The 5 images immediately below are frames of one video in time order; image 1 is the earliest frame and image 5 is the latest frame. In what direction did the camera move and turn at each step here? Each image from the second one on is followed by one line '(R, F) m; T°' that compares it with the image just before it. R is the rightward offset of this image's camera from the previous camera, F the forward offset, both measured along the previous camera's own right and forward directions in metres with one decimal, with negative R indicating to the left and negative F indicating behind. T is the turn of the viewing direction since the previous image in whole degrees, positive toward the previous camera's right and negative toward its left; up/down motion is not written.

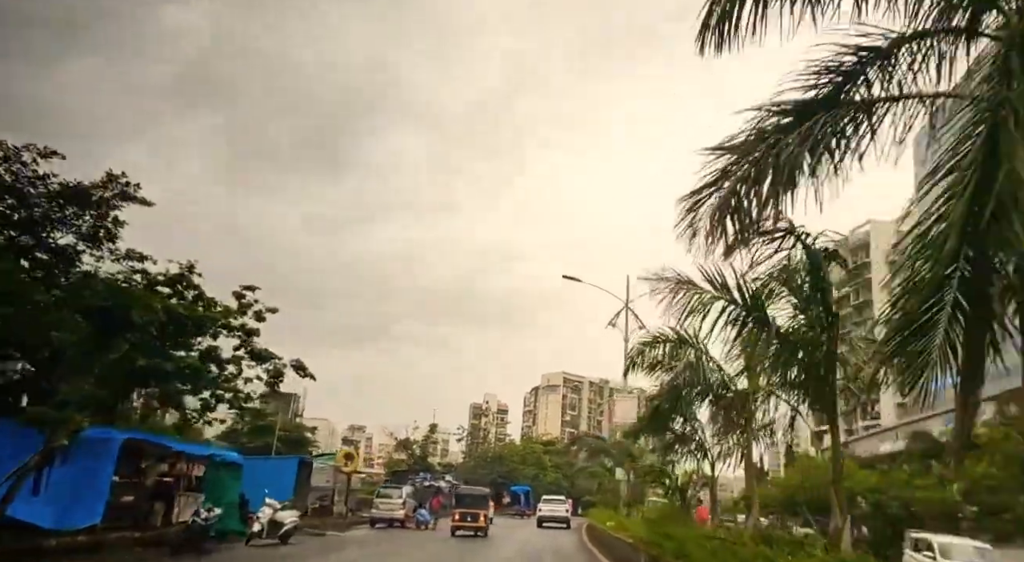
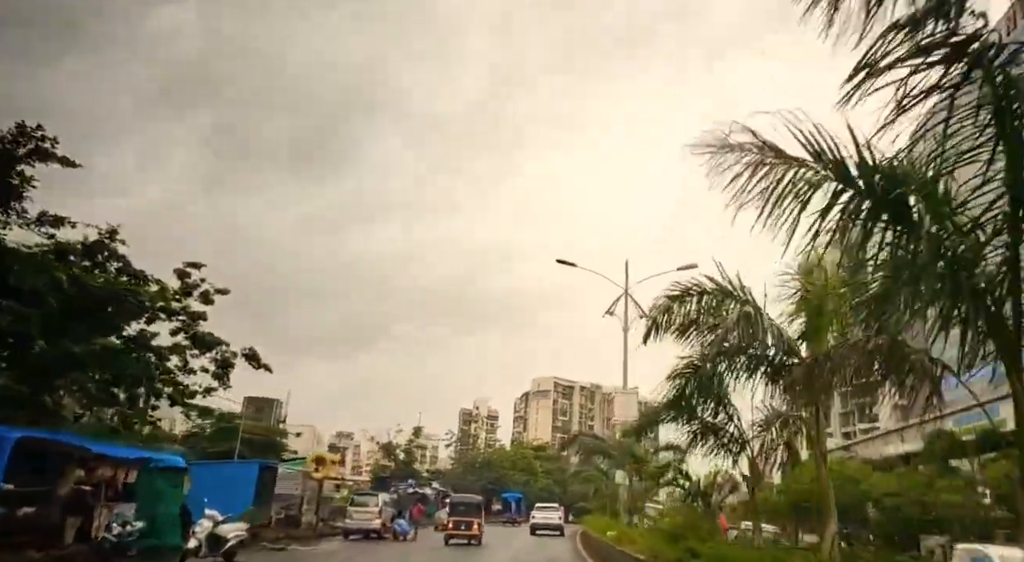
(+0.1, +2.3) m; +1°
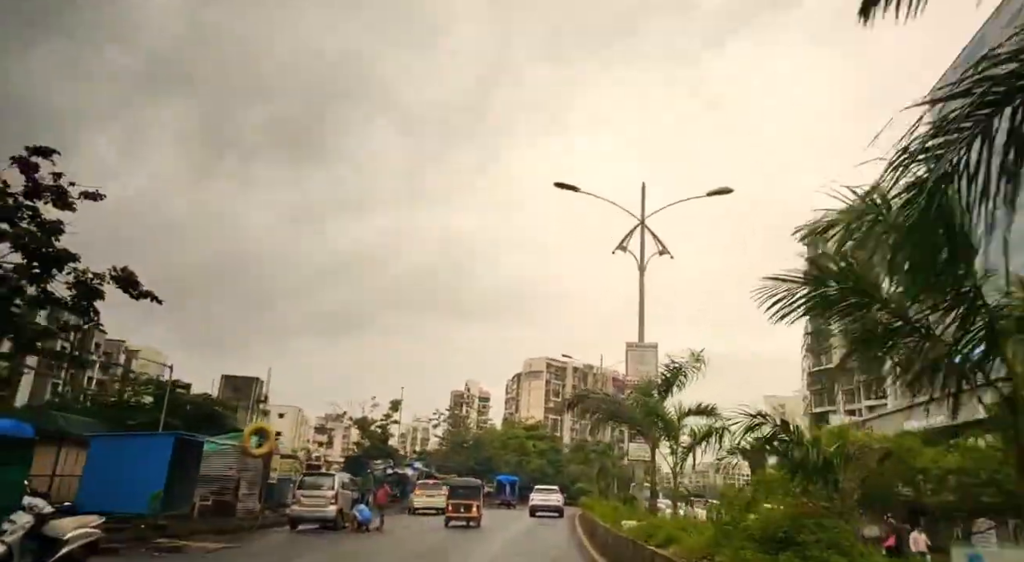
(+0.1, +4.3) m; +1°
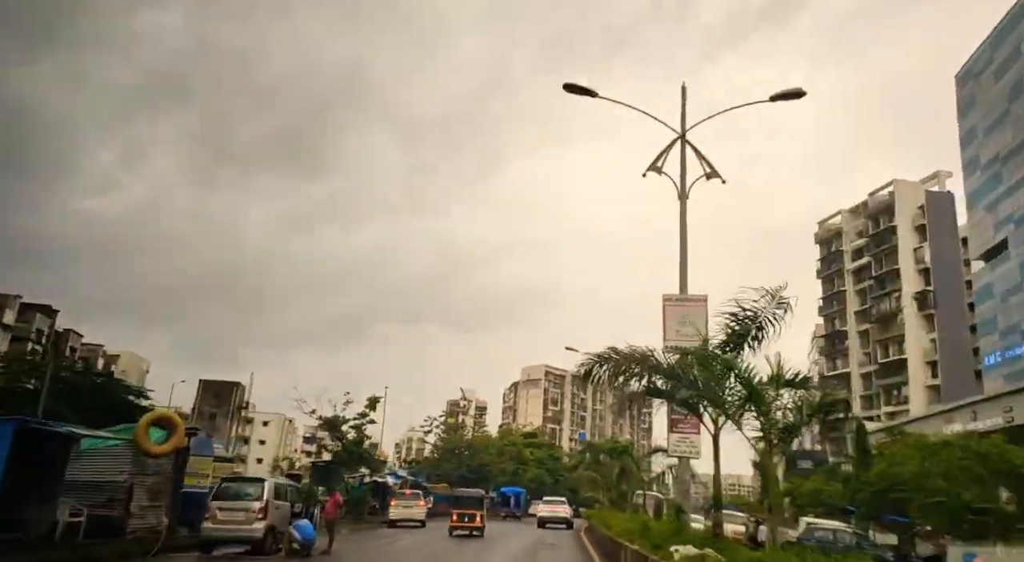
(+0.1, +4.6) m; 0°
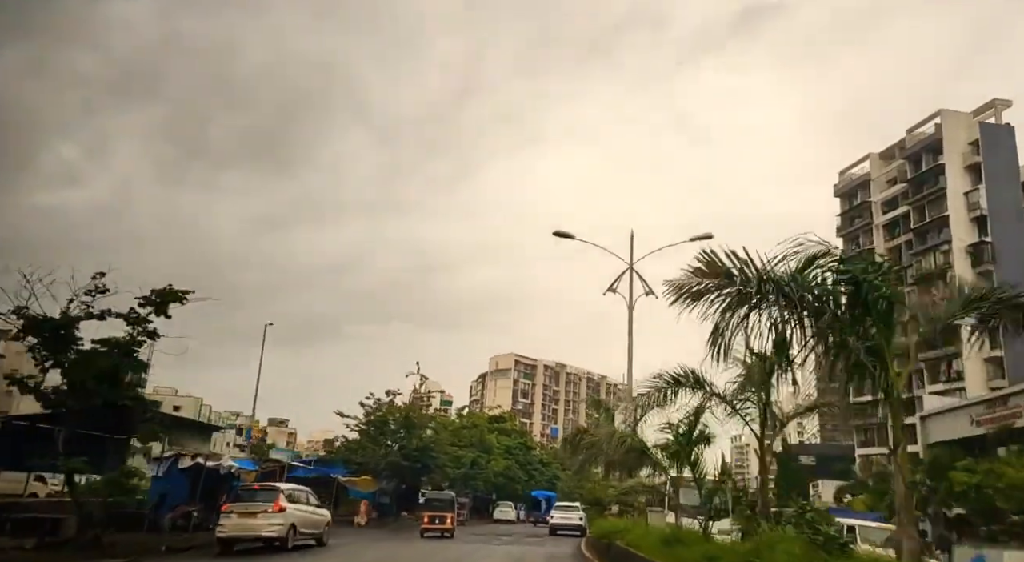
(+0.5, +15.5) m; +2°
